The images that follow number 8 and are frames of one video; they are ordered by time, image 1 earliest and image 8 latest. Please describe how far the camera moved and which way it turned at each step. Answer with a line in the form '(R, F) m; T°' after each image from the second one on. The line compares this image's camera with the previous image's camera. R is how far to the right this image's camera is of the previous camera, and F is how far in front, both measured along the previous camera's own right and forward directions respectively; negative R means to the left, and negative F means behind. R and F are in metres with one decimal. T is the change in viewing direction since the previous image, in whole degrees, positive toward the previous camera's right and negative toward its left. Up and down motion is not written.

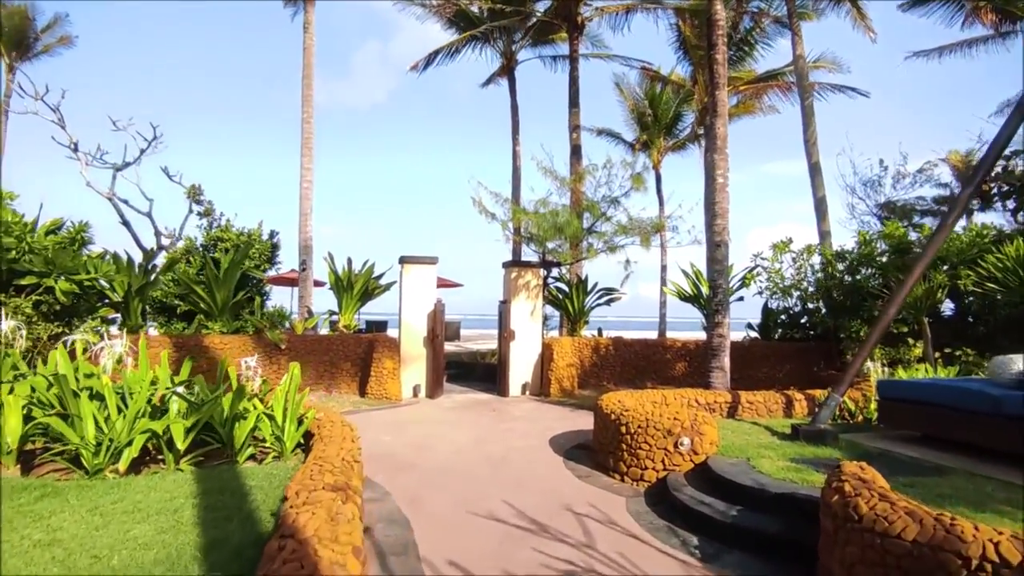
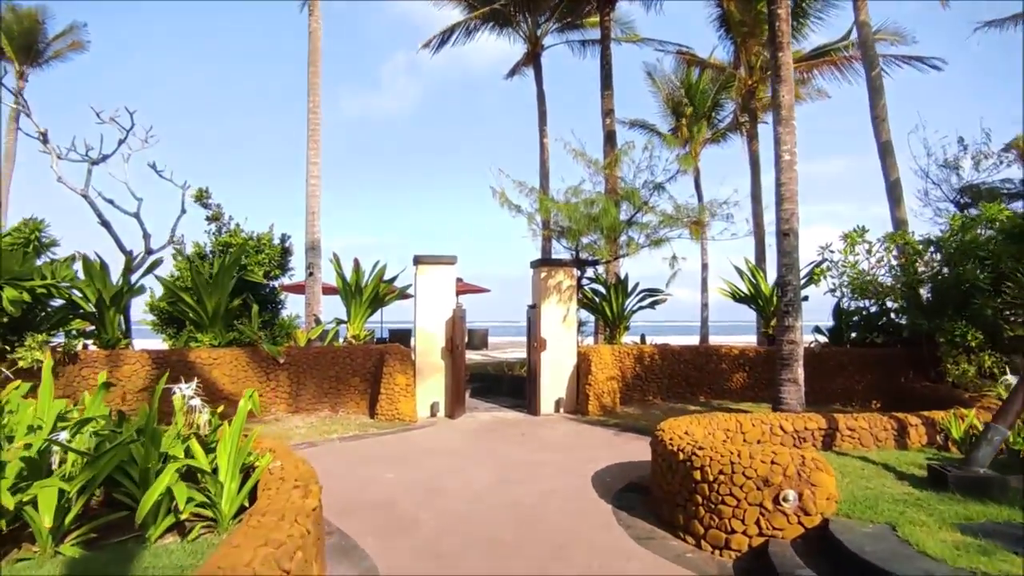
(0.0, +1.5) m; -3°
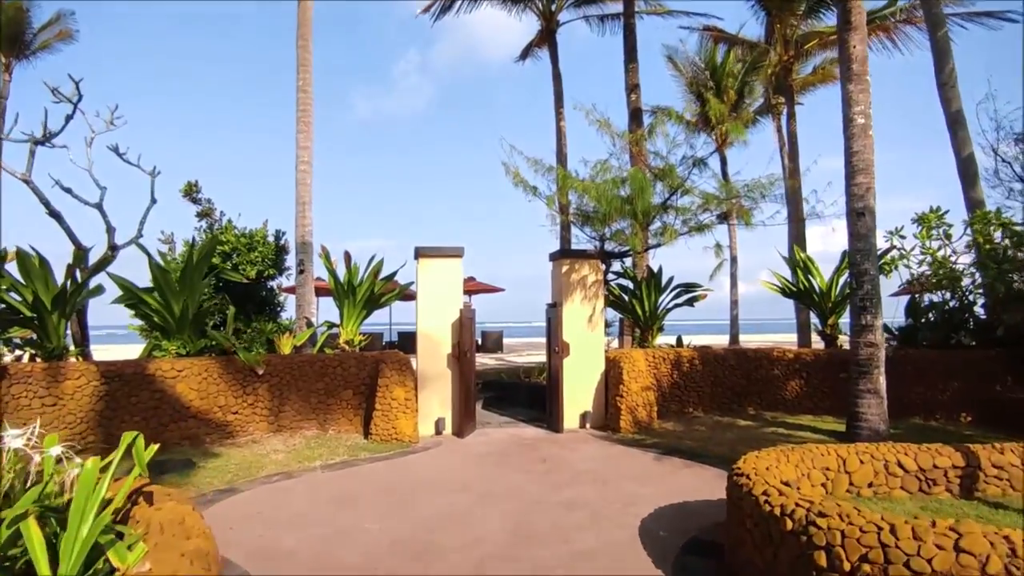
(0.0, +1.5) m; -1°
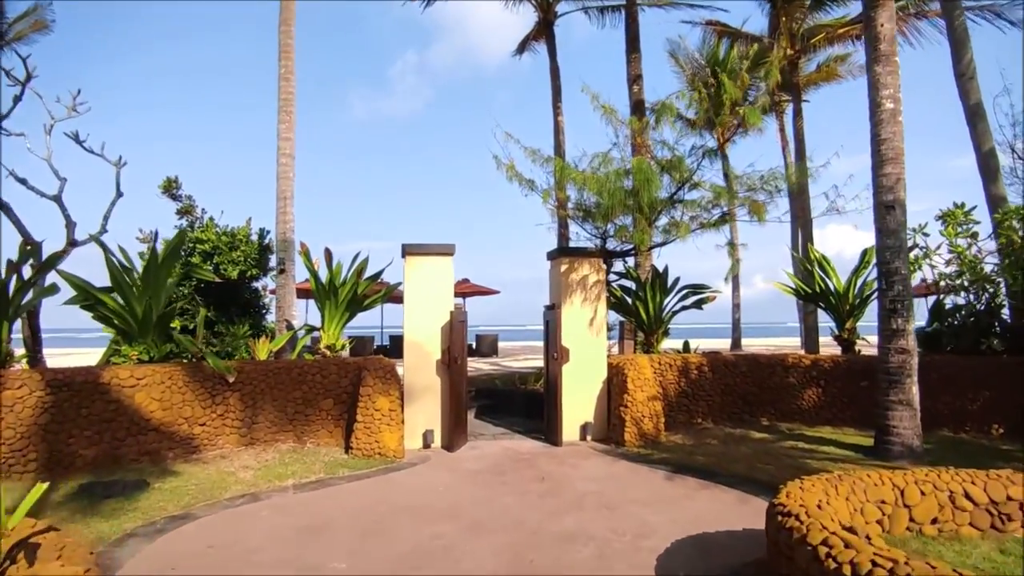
(0.0, +0.7) m; 0°
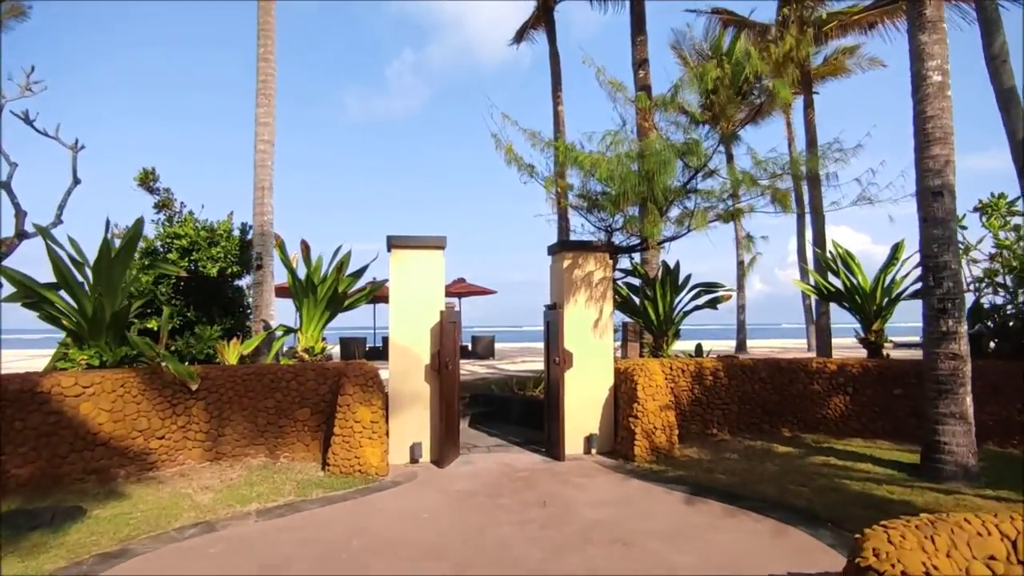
(0.0, +0.8) m; 0°
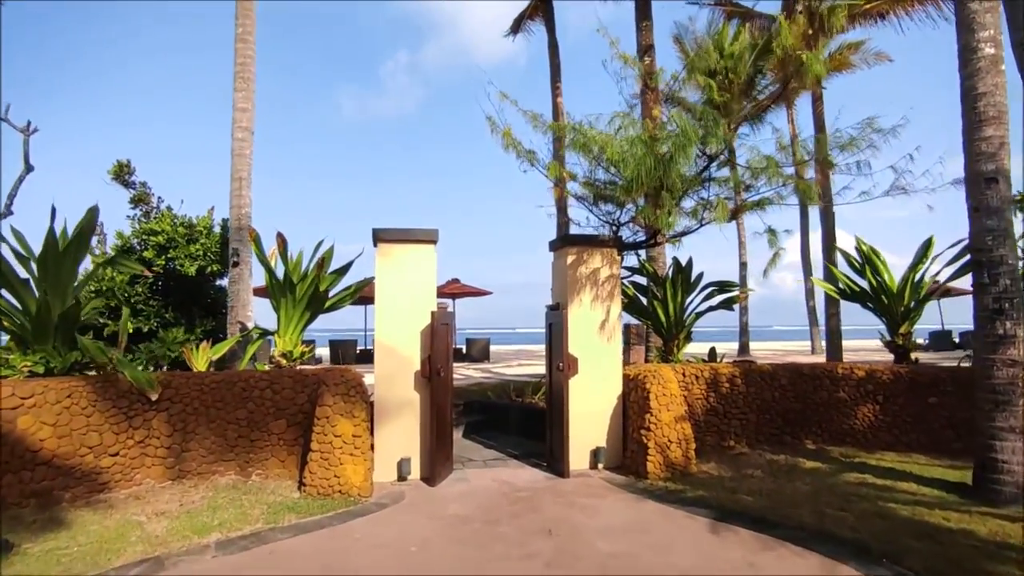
(-0.1, +0.7) m; +1°
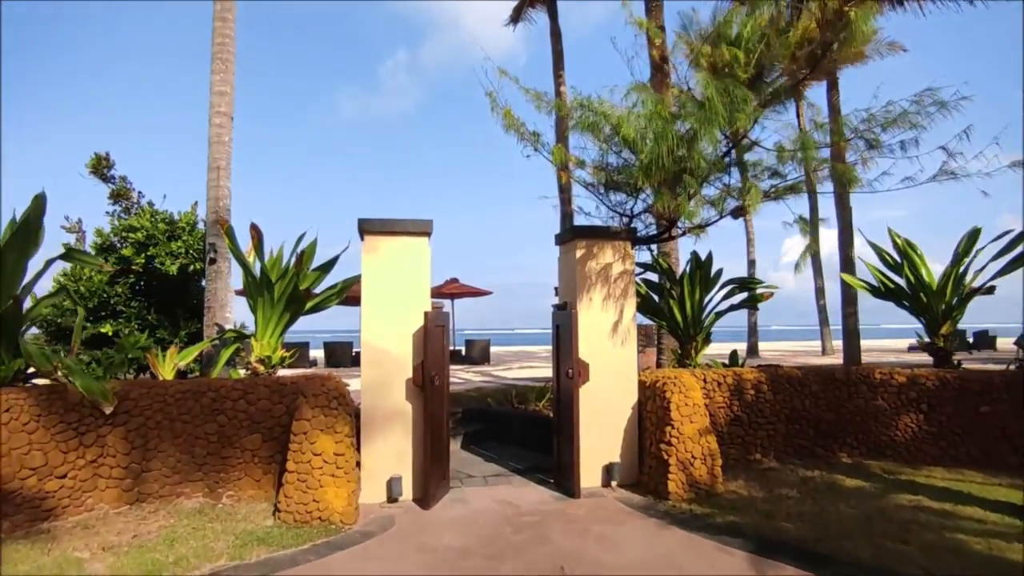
(0.0, +0.7) m; 0°
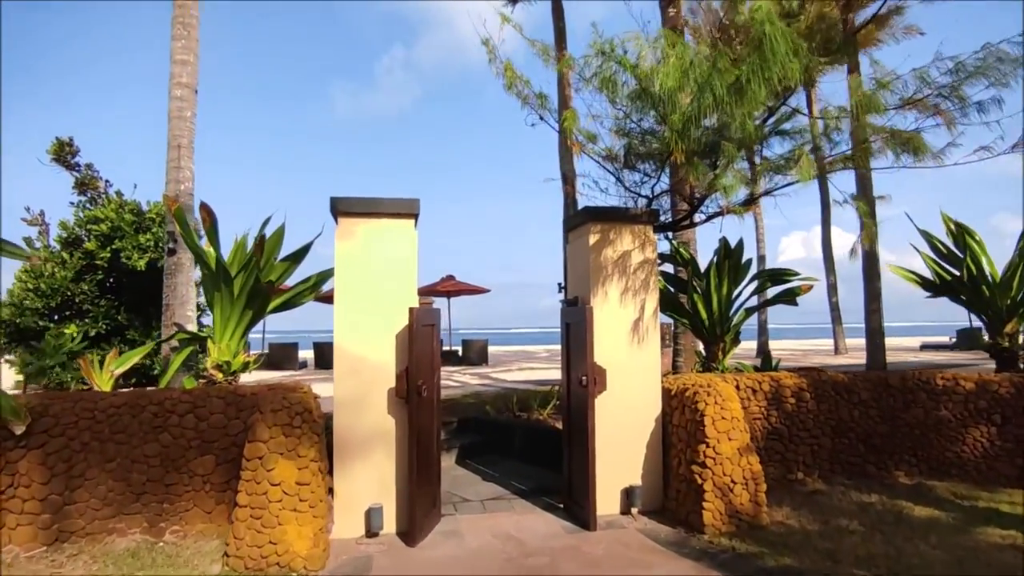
(0.0, +1.0) m; 0°
